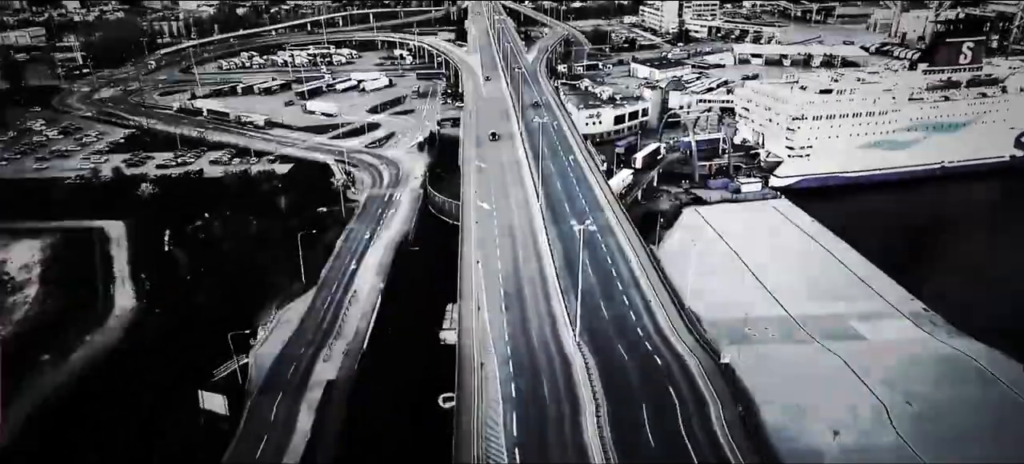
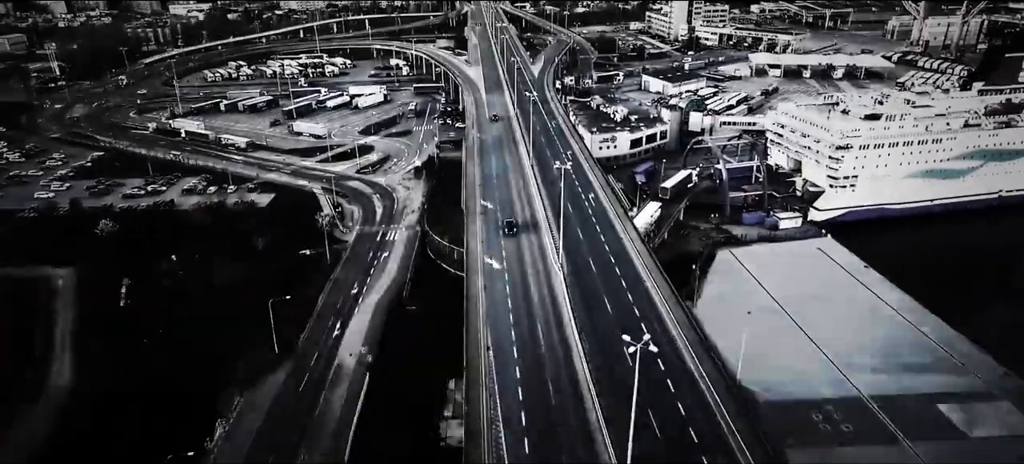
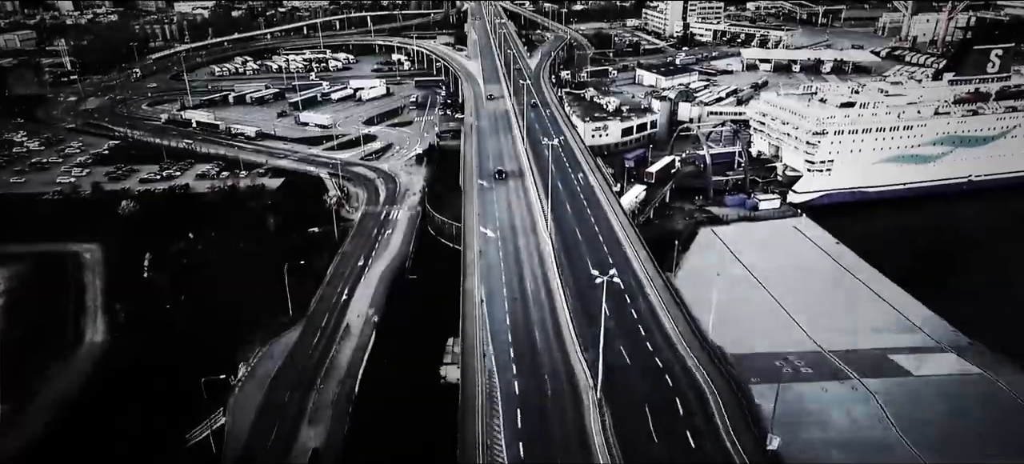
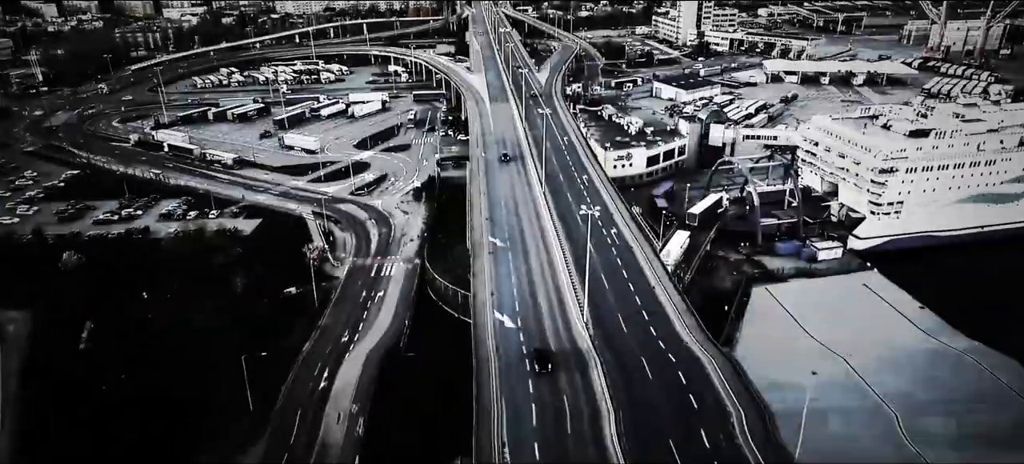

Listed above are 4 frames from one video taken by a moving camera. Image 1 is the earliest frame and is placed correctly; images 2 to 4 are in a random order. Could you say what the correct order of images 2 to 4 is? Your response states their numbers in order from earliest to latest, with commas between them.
3, 2, 4
